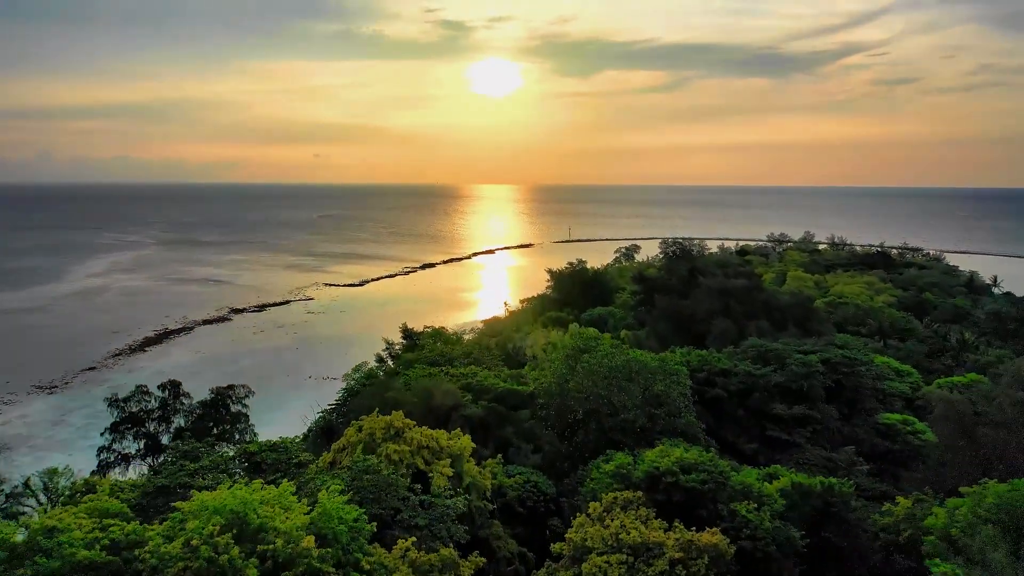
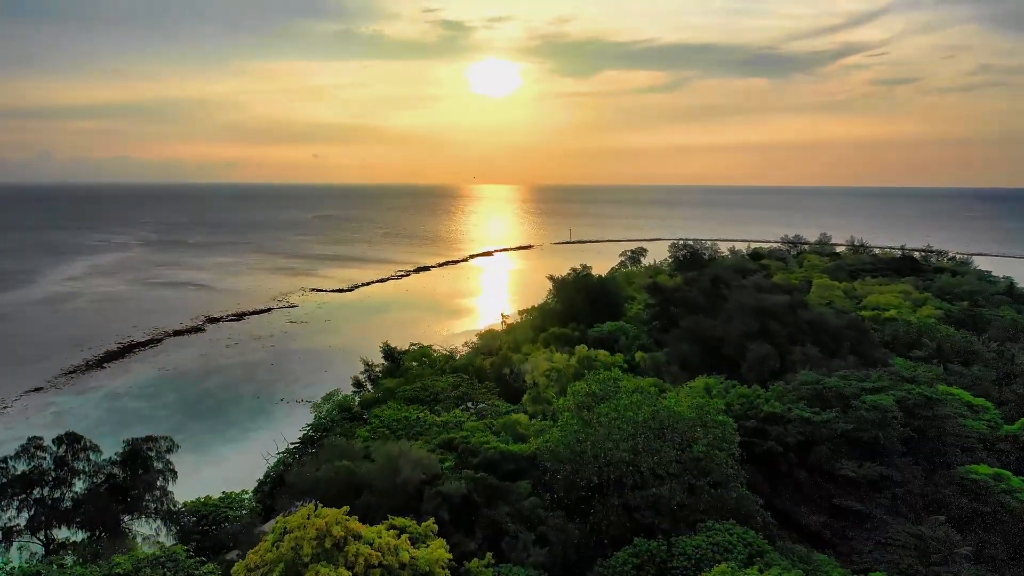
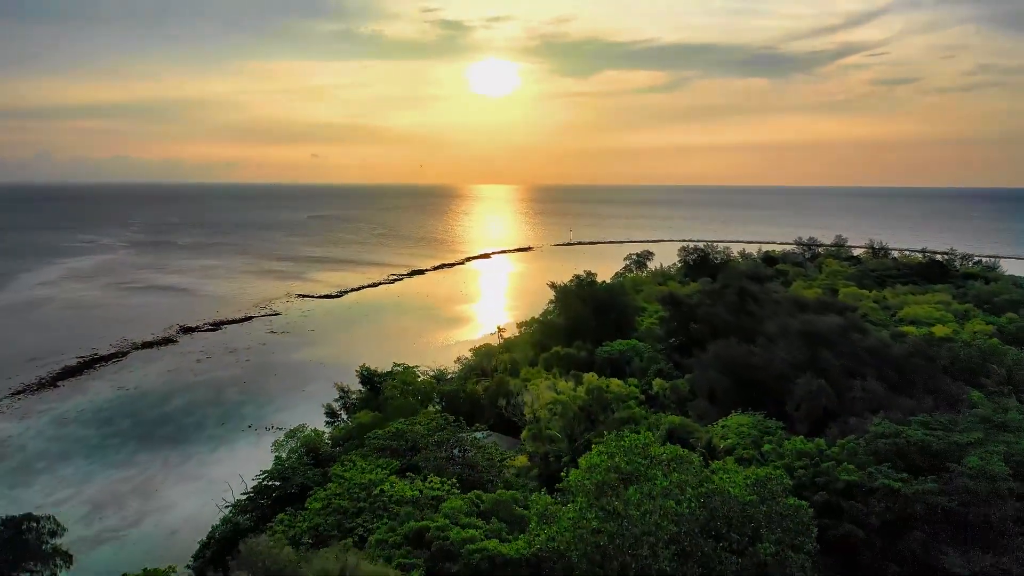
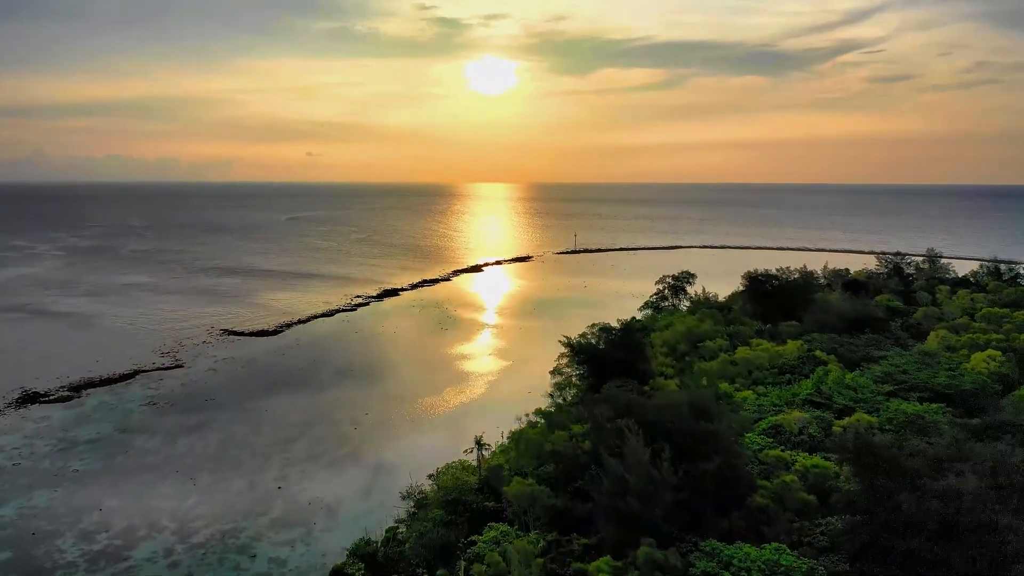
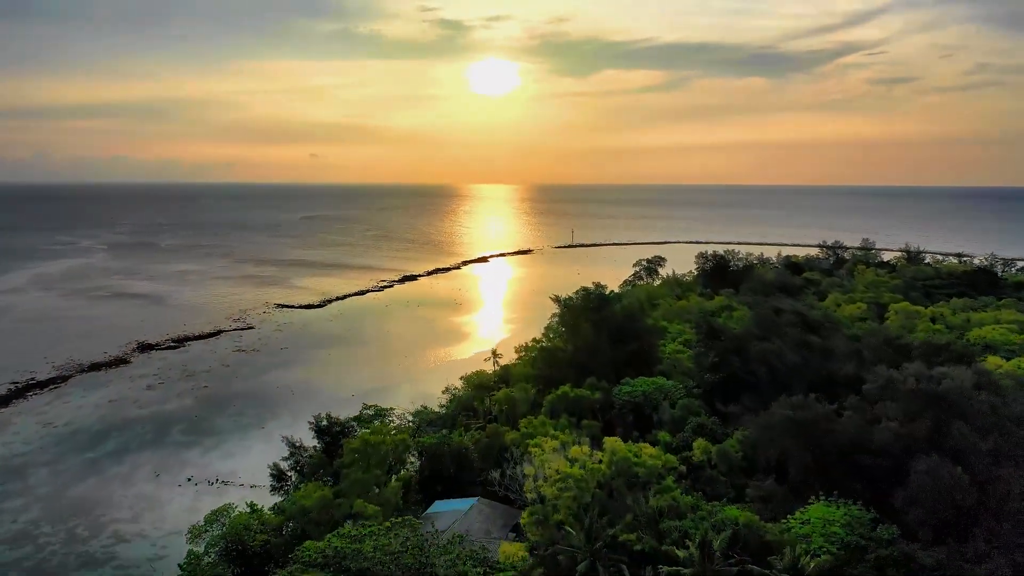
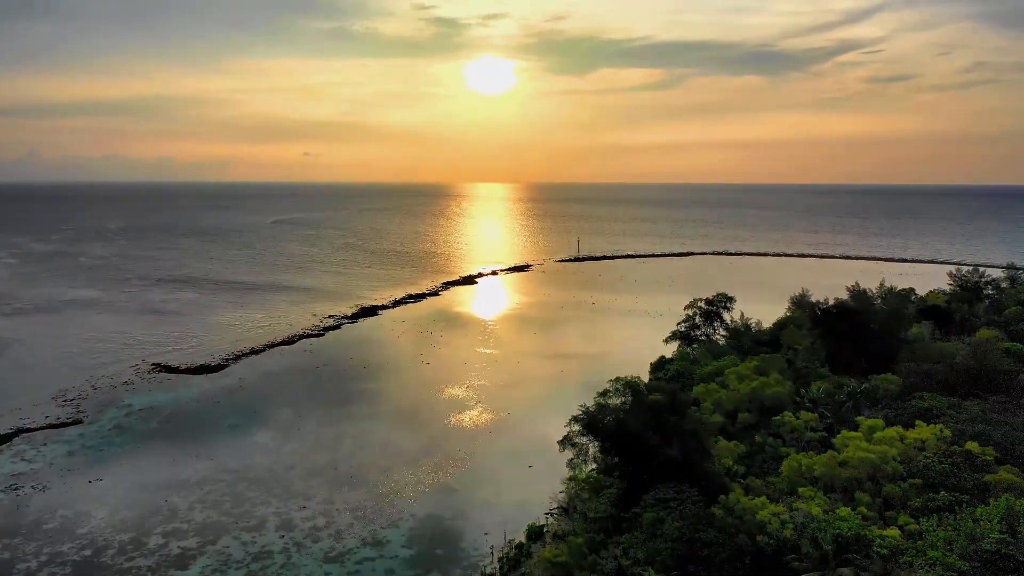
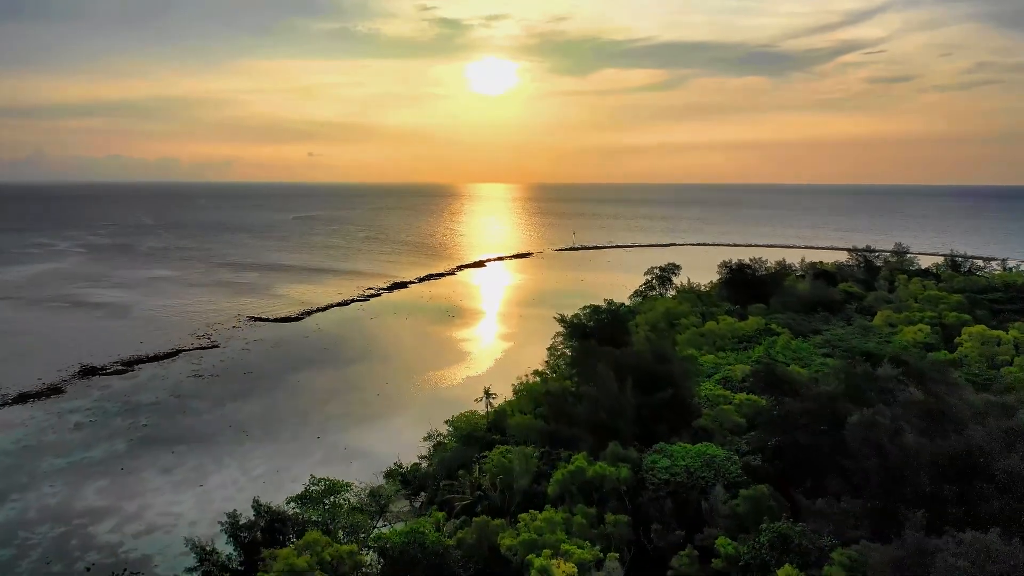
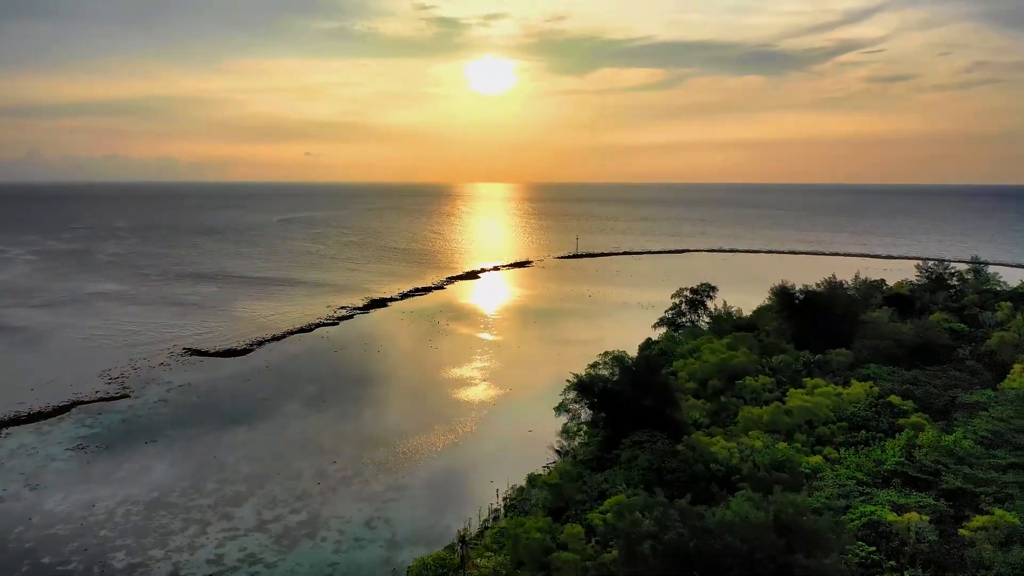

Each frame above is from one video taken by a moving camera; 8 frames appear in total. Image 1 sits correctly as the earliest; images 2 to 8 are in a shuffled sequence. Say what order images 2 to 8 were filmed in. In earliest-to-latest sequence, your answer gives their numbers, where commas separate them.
2, 3, 5, 7, 4, 8, 6
